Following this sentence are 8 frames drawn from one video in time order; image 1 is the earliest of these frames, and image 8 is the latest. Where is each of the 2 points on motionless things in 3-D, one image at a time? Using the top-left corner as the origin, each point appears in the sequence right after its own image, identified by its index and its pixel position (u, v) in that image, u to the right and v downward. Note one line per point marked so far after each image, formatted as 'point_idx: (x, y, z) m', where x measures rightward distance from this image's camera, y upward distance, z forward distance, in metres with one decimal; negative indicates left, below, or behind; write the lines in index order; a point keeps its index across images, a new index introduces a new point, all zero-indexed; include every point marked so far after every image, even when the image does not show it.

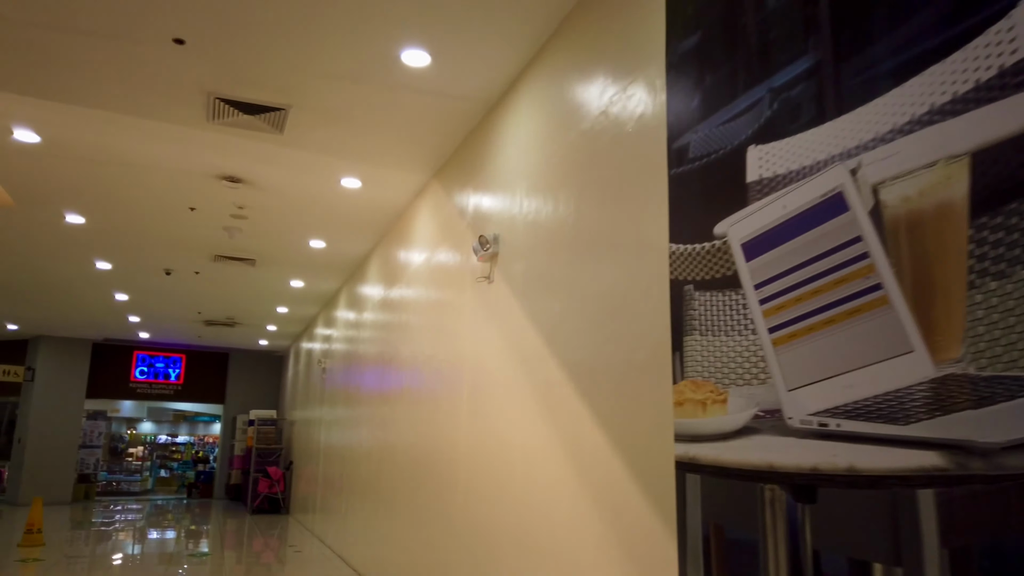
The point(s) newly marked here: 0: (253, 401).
0: (-5.9, -2.6, +17.2) m
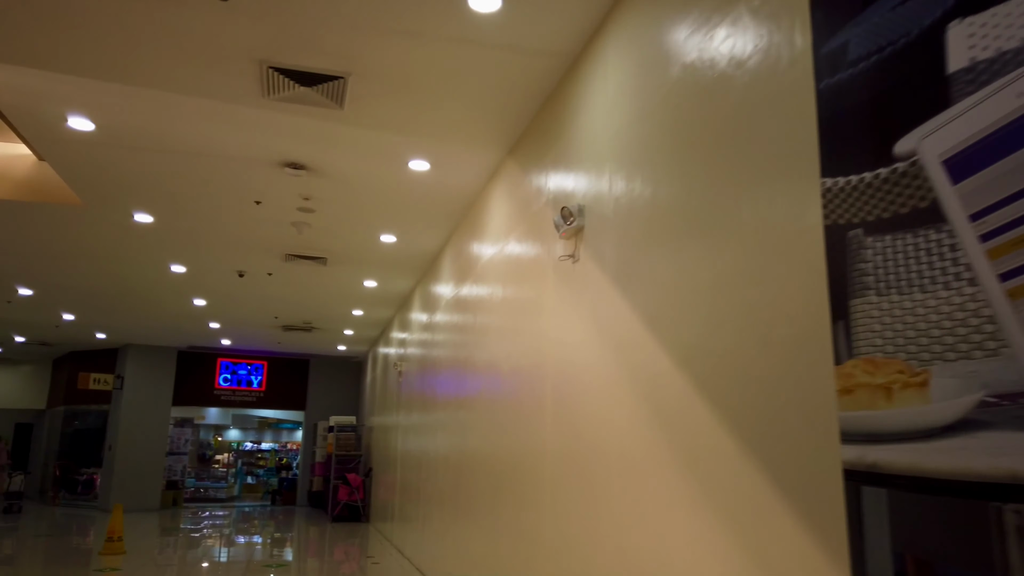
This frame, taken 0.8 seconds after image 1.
0: (-4.1, -2.7, +17.1) m
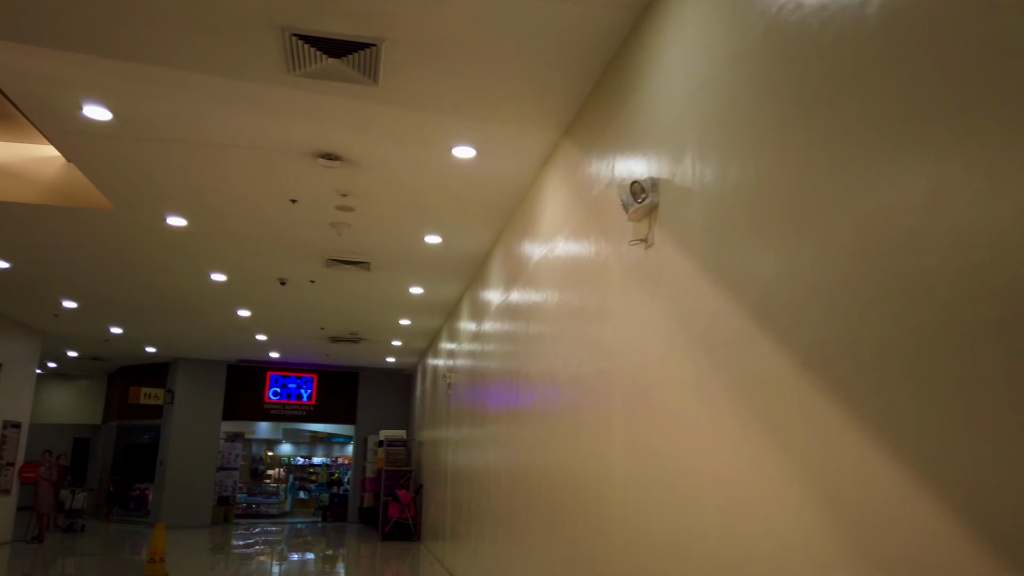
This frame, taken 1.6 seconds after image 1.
0: (-2.9, -3.0, +16.8) m
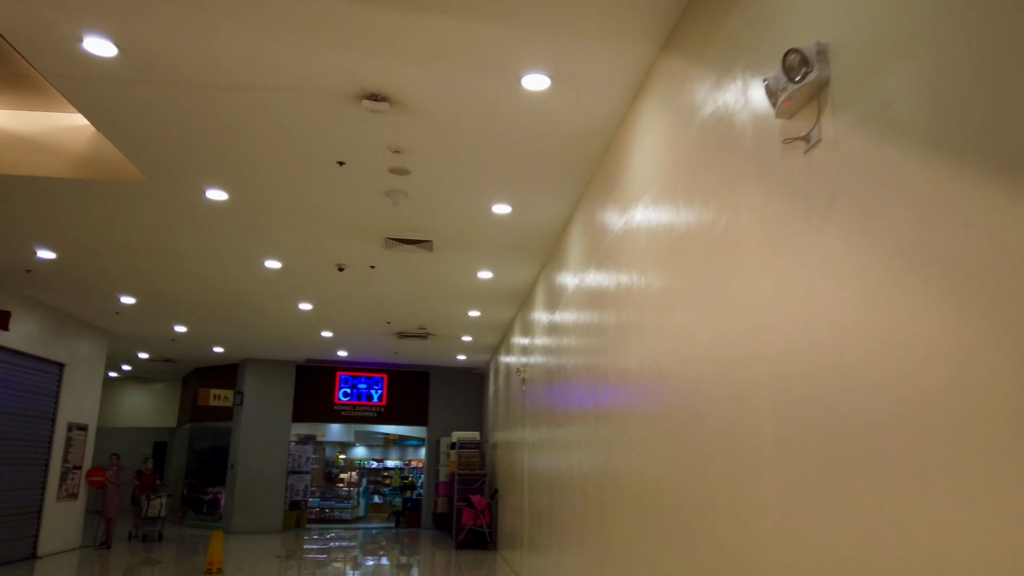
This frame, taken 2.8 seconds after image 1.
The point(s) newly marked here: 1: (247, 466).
0: (-1.2, -2.9, +16.0) m
1: (-5.0, -3.4, +14.3) m
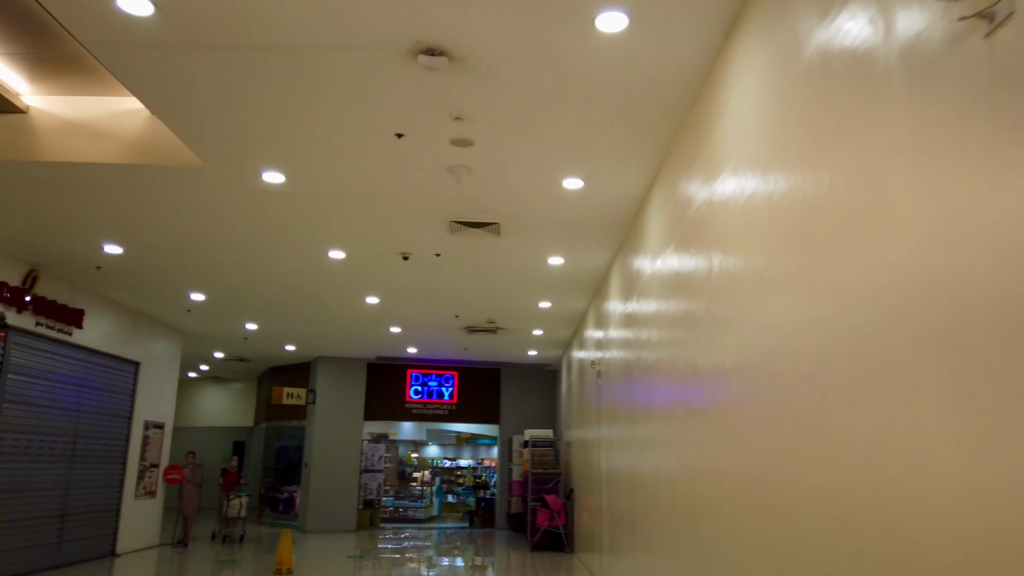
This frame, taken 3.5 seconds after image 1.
0: (+0.3, -2.8, +15.6) m
1: (-3.6, -3.3, +14.3) m
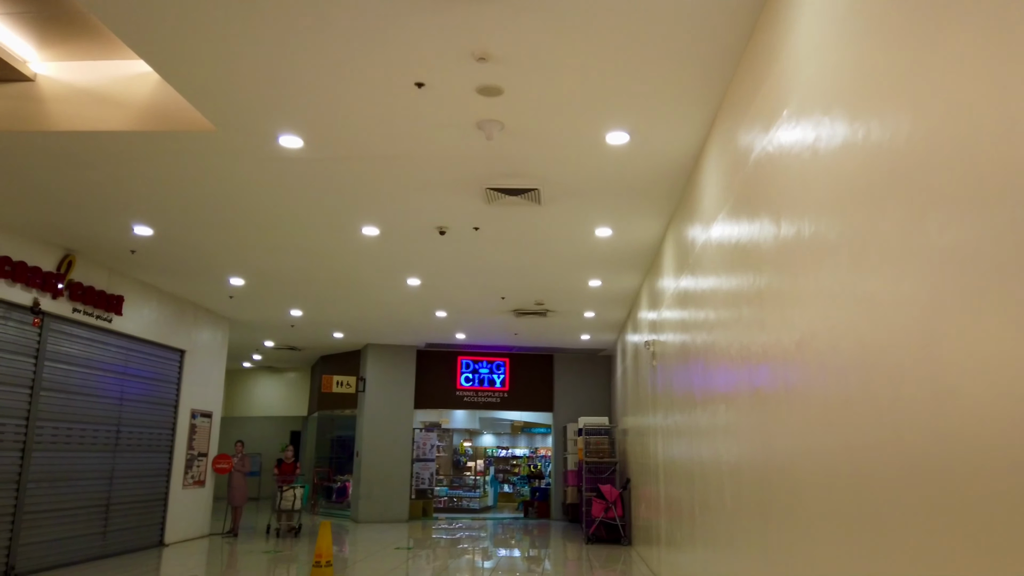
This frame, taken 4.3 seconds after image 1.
0: (+1.4, -2.4, +15.1) m
1: (-2.6, -3.1, +14.0) m
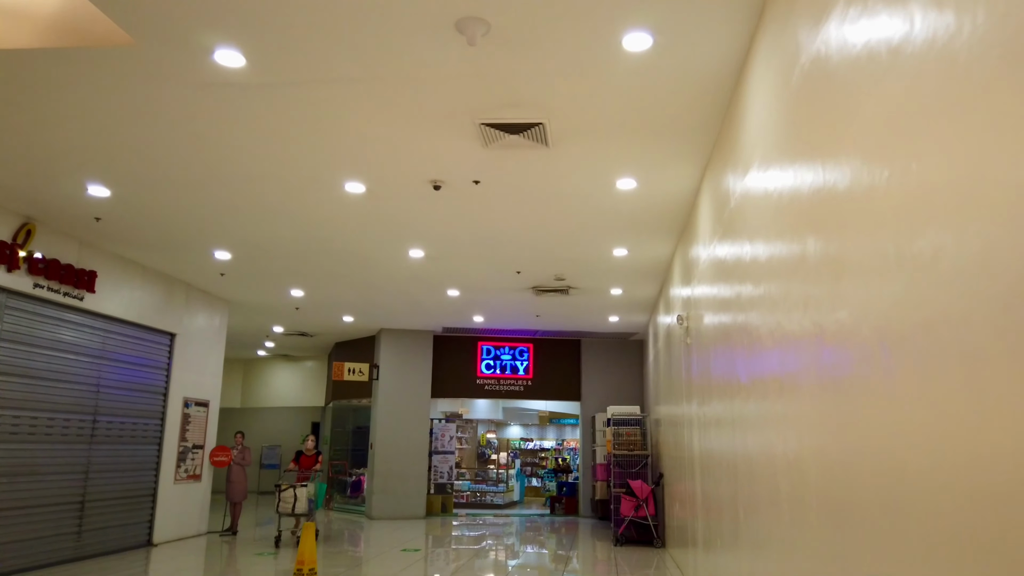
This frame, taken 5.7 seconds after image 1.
0: (+1.9, -2.0, +14.1) m
1: (-2.2, -2.7, +13.2) m
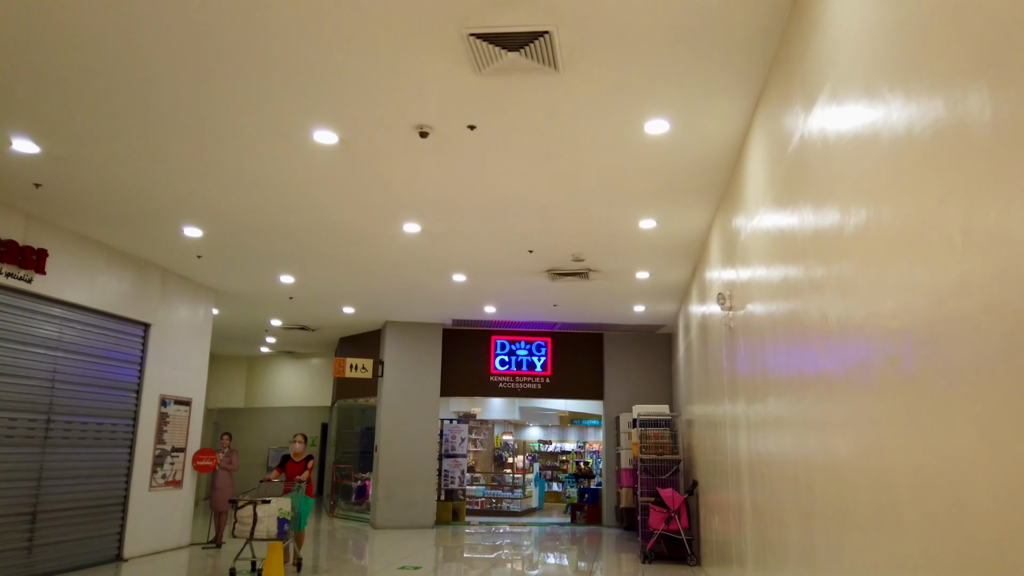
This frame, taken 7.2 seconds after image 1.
0: (+2.2, -1.9, +12.9) m
1: (-1.9, -2.6, +12.2) m
